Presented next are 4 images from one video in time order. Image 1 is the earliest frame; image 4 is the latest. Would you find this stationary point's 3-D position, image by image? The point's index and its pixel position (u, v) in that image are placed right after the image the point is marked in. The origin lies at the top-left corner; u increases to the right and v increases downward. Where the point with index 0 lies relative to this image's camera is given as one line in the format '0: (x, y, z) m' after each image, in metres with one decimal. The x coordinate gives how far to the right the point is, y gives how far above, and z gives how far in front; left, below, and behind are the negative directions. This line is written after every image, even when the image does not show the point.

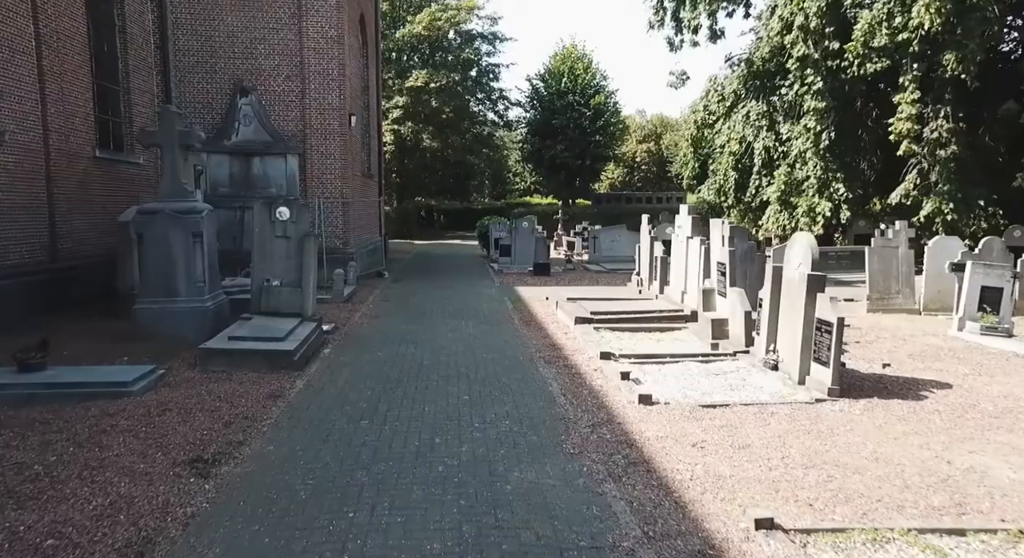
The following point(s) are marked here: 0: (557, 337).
0: (+0.7, -0.9, +11.1) m
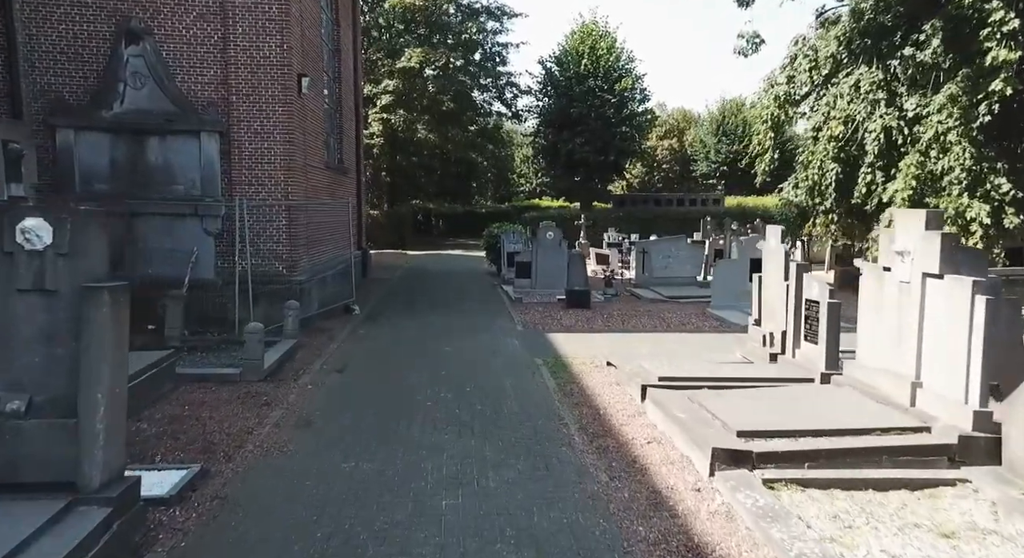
0: (+1.2, -1.6, +4.9) m
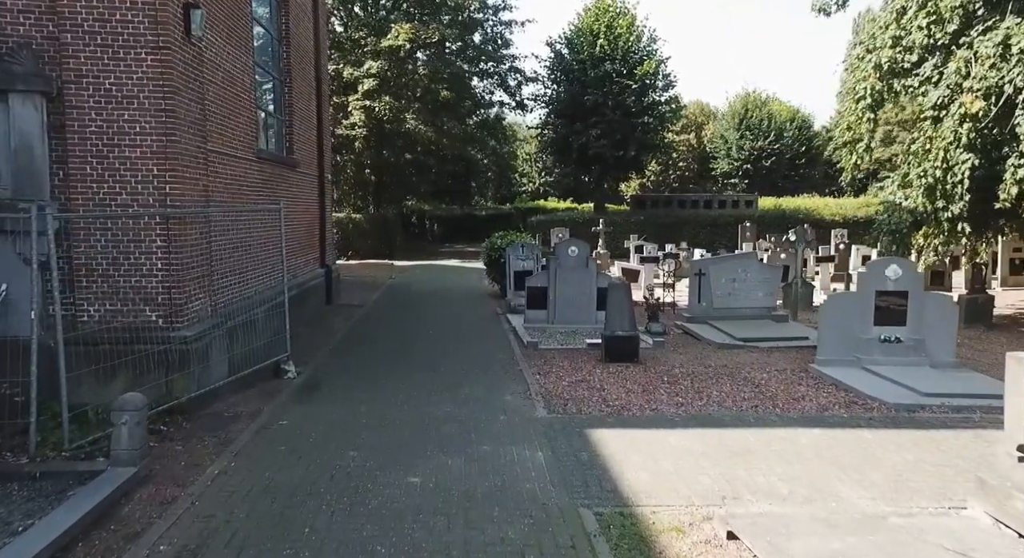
0: (+1.4, -2.2, 0.0) m
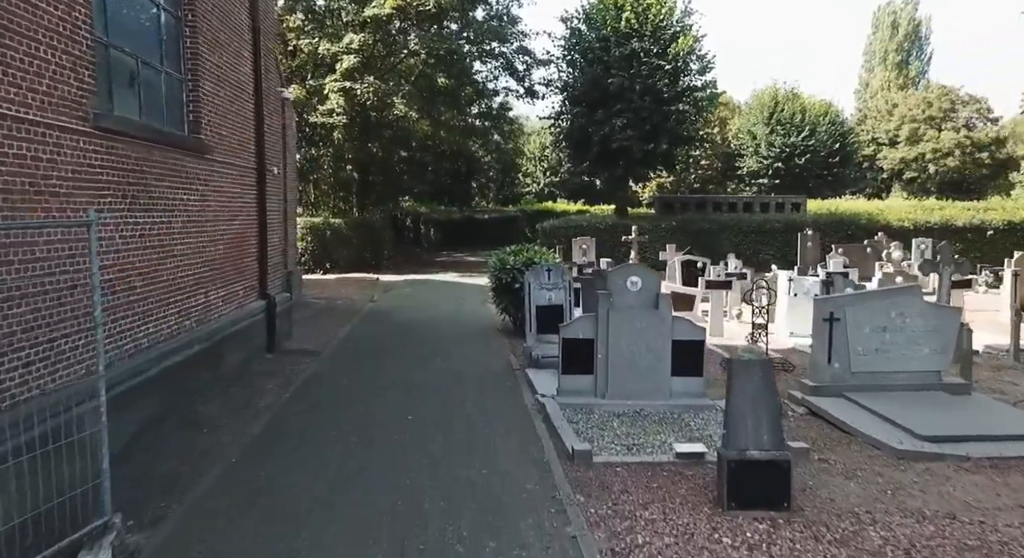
0: (+1.7, -2.8, -5.1) m
